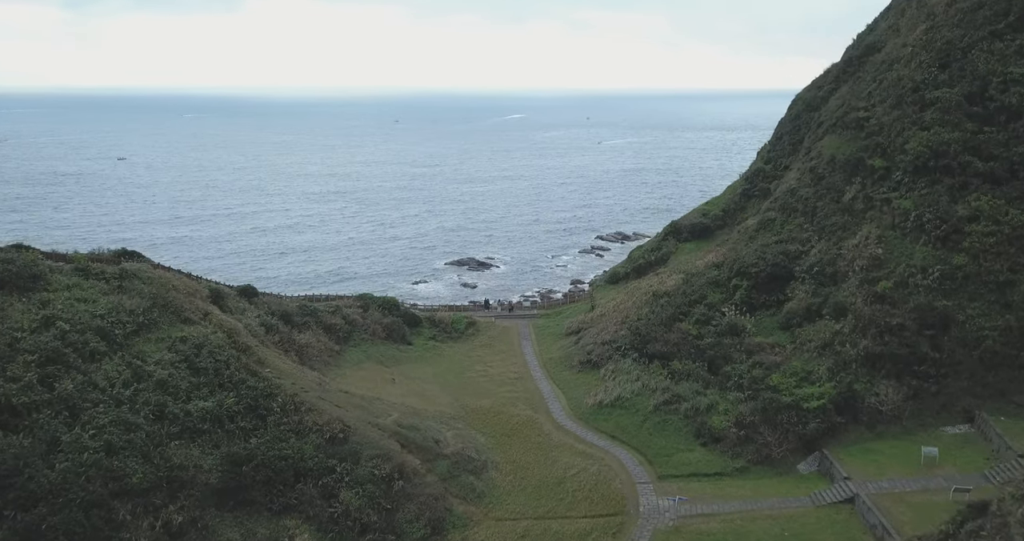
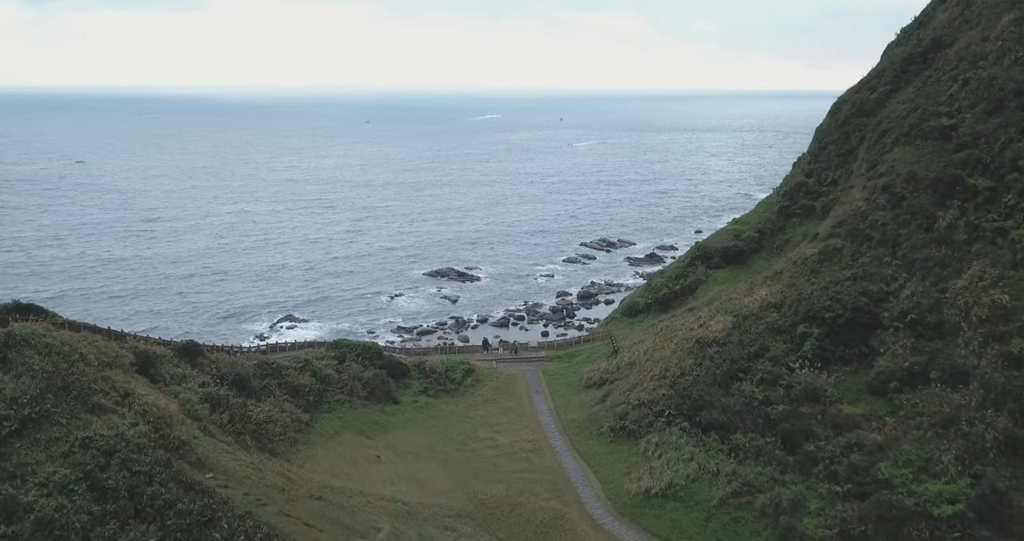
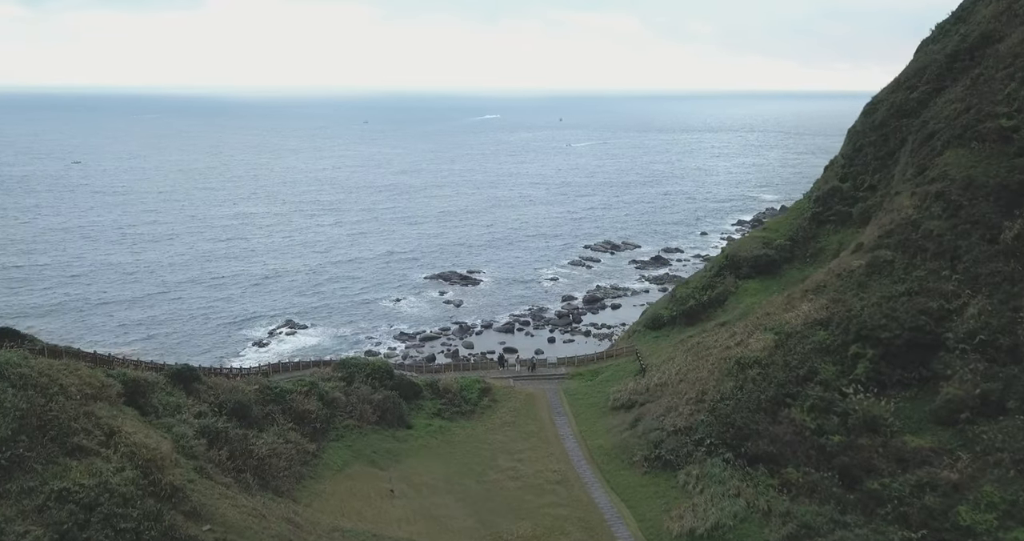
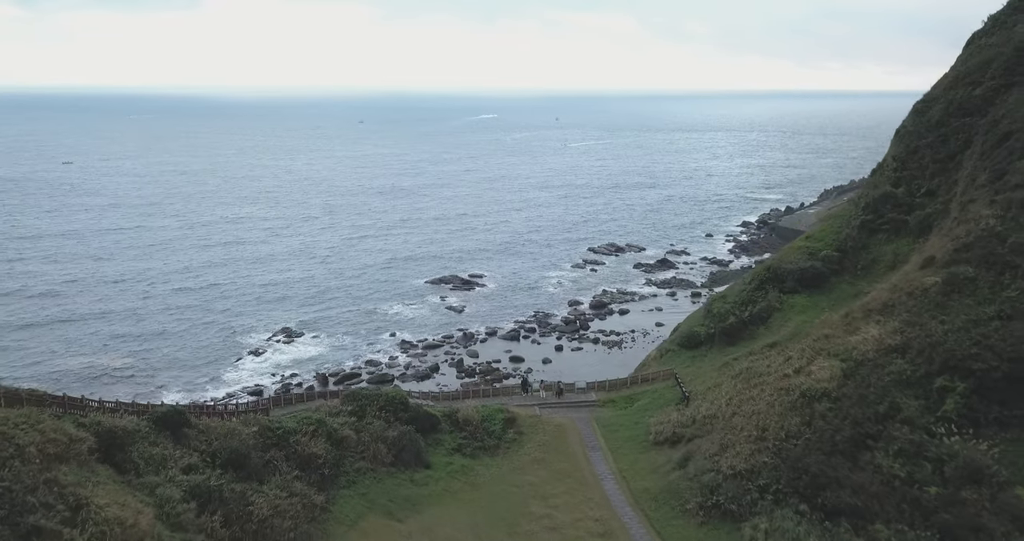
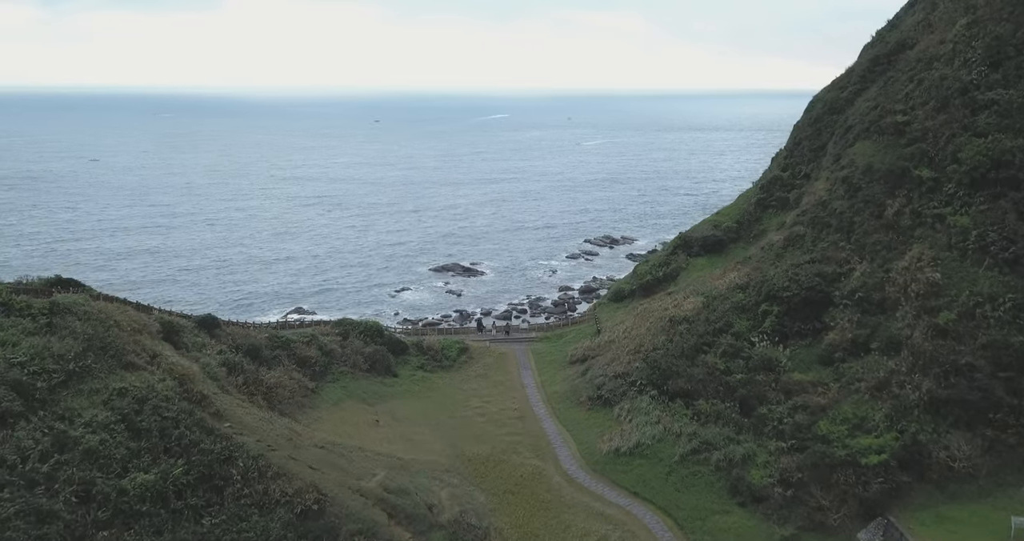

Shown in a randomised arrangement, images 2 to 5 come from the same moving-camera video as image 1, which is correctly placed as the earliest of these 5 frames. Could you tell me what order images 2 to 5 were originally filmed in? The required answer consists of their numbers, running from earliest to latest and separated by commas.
5, 2, 3, 4
